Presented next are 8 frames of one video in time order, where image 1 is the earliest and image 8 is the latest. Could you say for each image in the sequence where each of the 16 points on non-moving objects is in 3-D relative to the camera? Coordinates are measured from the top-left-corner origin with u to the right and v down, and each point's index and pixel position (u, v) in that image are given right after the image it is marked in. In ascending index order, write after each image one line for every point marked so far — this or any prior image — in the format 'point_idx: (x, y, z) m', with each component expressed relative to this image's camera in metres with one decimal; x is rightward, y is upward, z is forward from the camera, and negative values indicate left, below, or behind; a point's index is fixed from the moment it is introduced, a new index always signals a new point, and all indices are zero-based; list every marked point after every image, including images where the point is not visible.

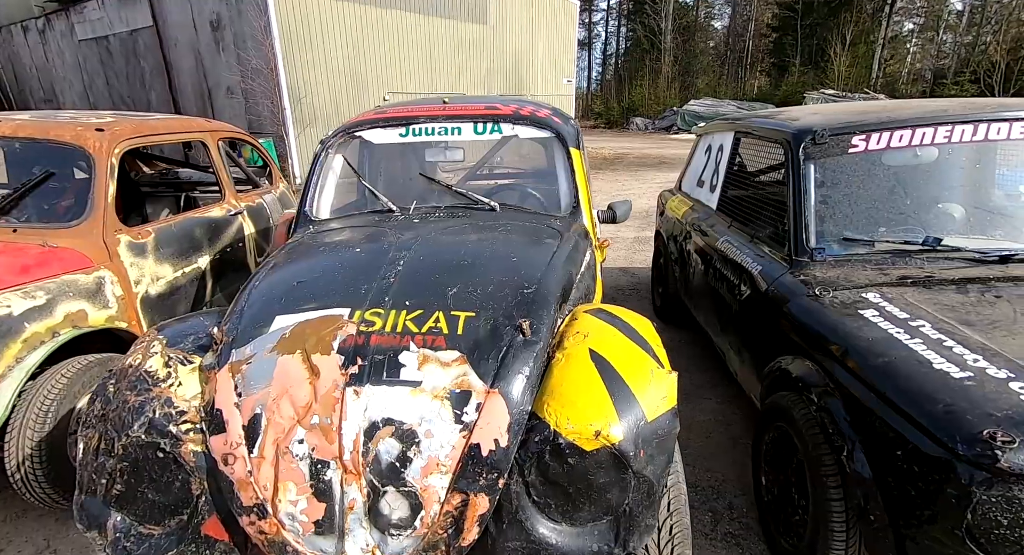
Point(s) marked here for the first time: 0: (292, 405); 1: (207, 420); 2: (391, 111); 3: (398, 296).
0: (-0.6, -0.4, +1.5) m
1: (-0.9, -0.4, +1.5) m
2: (-0.6, +0.9, +2.9) m
3: (-0.4, -0.1, +1.7) m
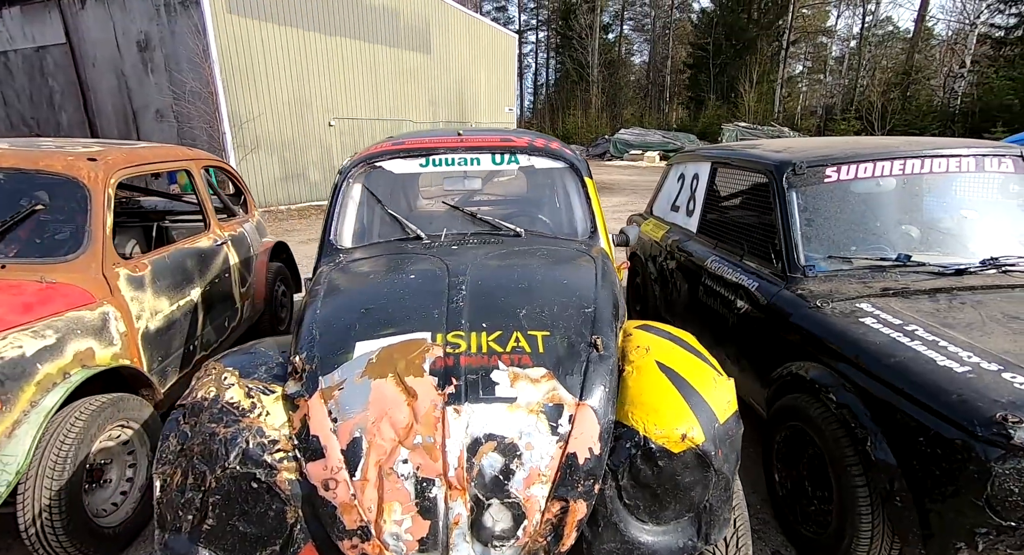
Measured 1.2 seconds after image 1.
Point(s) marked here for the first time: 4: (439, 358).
0: (-0.4, -0.4, +1.5) m
1: (-0.6, -0.5, +1.5) m
2: (-0.6, +0.8, +3.0) m
3: (-0.1, -0.1, +1.8) m
4: (-0.2, -0.3, +1.7) m
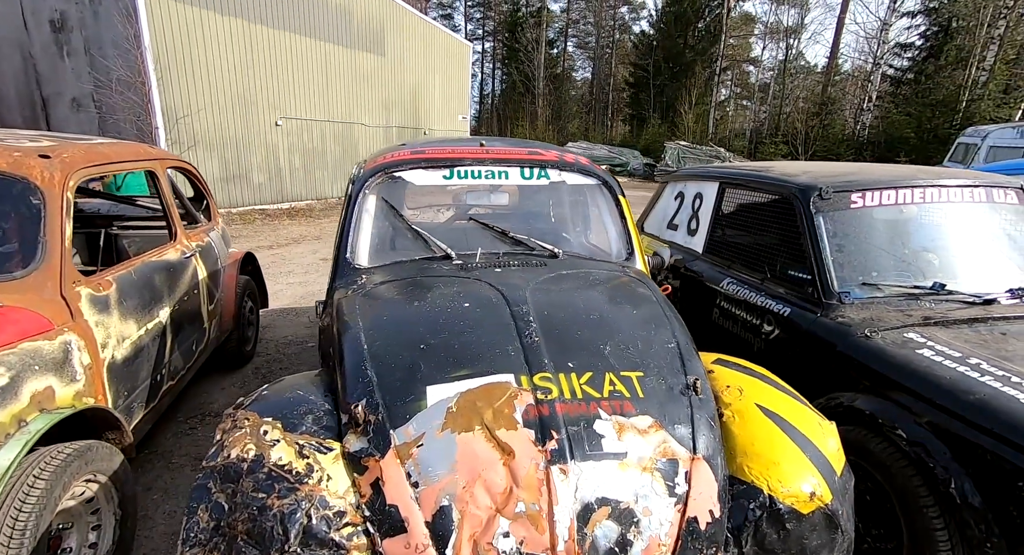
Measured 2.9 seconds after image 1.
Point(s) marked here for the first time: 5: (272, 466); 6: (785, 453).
0: (-0.1, -0.5, +1.3) m
1: (-0.3, -0.6, +1.3) m
2: (-0.4, +0.7, +2.7) m
3: (+0.1, -0.2, +1.6) m
4: (+0.1, -0.4, +1.4) m
5: (-0.6, -0.5, +1.3) m
6: (+0.8, -0.5, +1.5) m
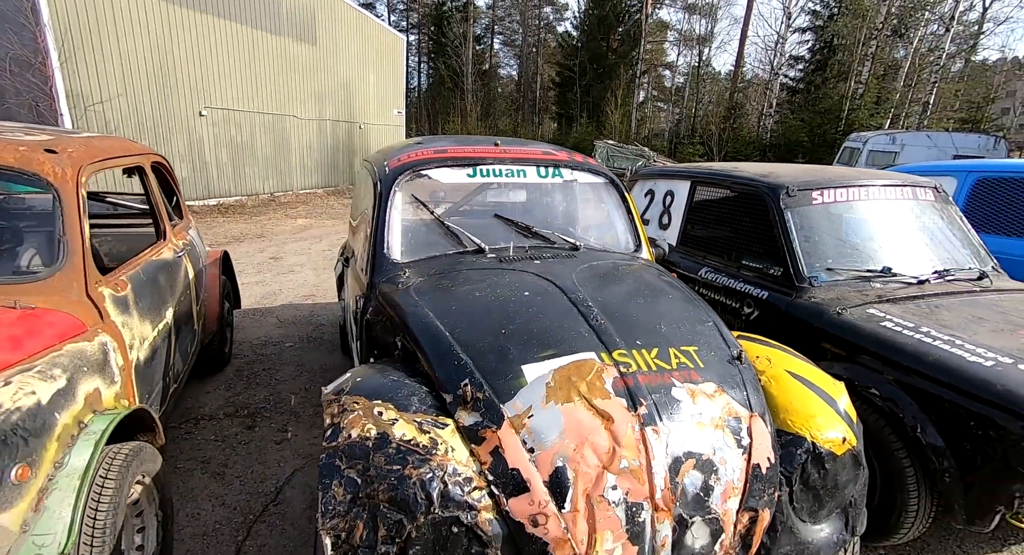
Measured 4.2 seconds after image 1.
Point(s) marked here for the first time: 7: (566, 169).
0: (+0.2, -0.5, +1.5) m
1: (0.0, -0.6, +1.4) m
2: (-0.3, +0.7, +2.8) m
3: (+0.4, -0.2, +1.8) m
4: (+0.3, -0.3, +1.6) m
5: (-0.3, -0.5, +1.4) m
6: (+1.1, -0.5, +1.8) m
7: (+0.3, +0.6, +2.9) m
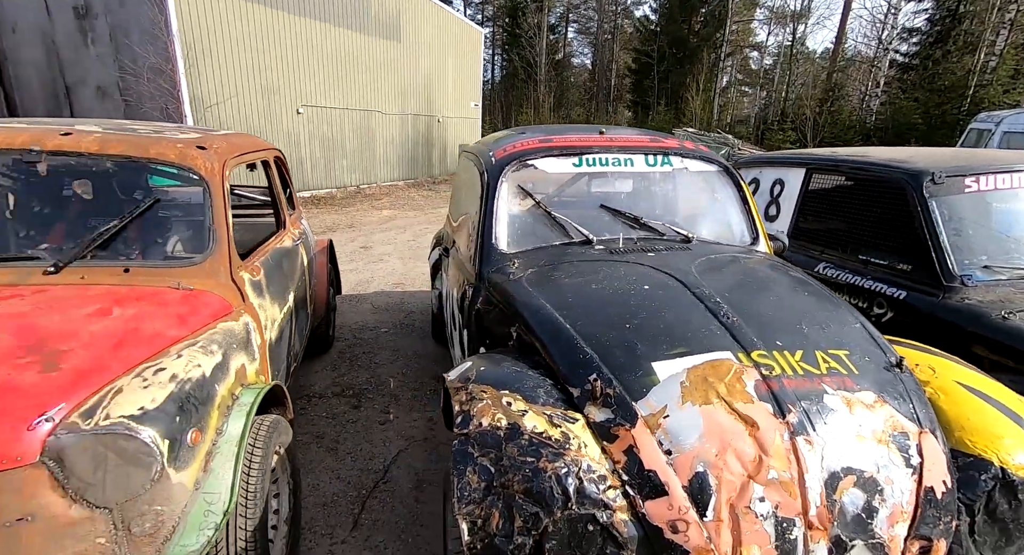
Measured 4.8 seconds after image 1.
0: (+0.6, -0.5, +1.4) m
1: (+0.3, -0.5, +1.4) m
2: (+0.2, +0.7, +2.8) m
3: (+0.8, -0.2, +1.7) m
4: (+0.7, -0.3, +1.5) m
5: (+0.1, -0.4, +1.4) m
6: (+1.5, -0.4, +1.6) m
7: (+0.9, +0.7, +2.8) m
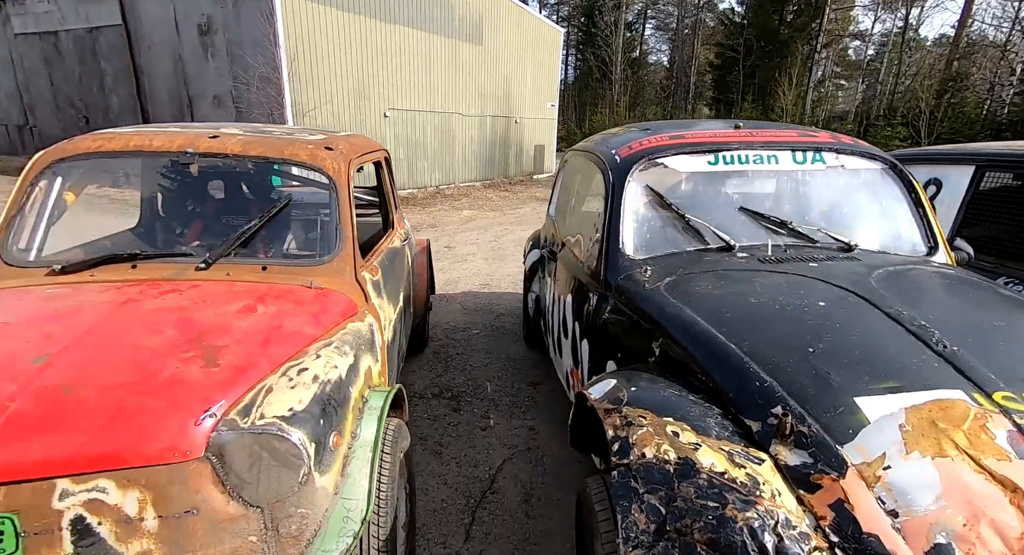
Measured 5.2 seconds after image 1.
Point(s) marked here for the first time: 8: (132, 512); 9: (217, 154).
0: (+1.0, -0.5, +1.1) m
1: (+0.7, -0.6, +1.1) m
2: (+0.9, +0.7, +2.6) m
3: (+1.3, -0.3, +1.4) m
4: (+1.1, -0.4, +1.2) m
5: (+0.5, -0.5, +1.2) m
6: (+1.9, -0.5, +1.2) m
7: (+1.5, +0.6, +2.5) m
8: (-1.1, -0.7, +1.4) m
9: (-1.6, +0.7, +2.7) m
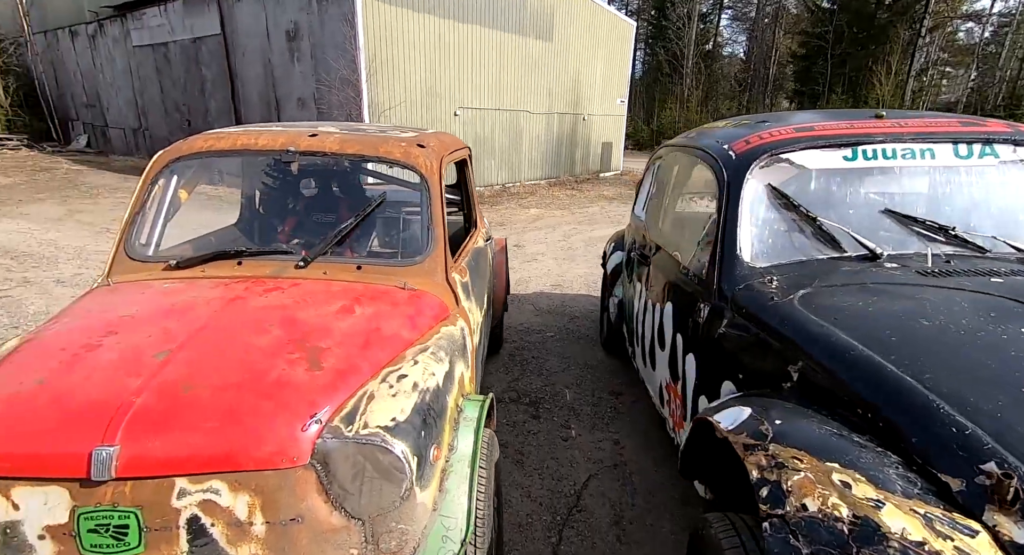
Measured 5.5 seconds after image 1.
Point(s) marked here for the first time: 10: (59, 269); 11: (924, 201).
0: (+1.3, -0.6, +0.8) m
1: (+1.0, -0.6, +0.9) m
2: (+1.4, +0.6, +2.3) m
3: (+1.6, -0.3, +1.1) m
4: (+1.4, -0.4, +0.9) m
5: (+0.8, -0.5, +1.0) m
6: (+2.1, -0.6, +0.8) m
7: (+2.0, +0.5, +2.1) m
8: (-0.8, -0.7, +1.4) m
9: (-1.0, +0.7, +2.7) m
10: (-7.8, +0.2, +8.7) m
11: (+1.7, +0.3, +2.2) m
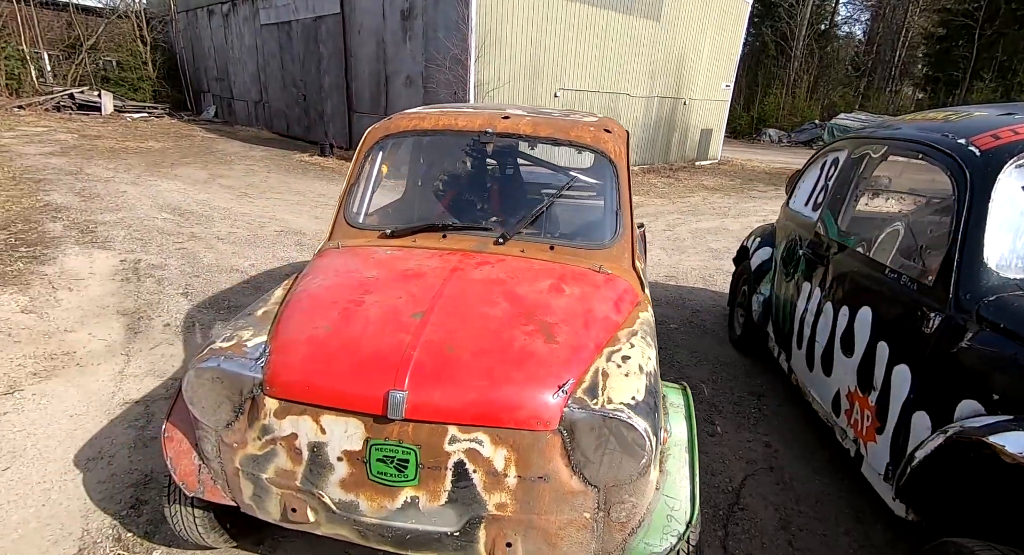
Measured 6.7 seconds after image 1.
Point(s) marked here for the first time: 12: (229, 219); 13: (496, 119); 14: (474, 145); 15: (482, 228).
0: (+1.9, -0.7, +0.7) m
1: (+1.6, -0.7, +0.8) m
2: (+2.3, +0.6, +2.0) m
3: (+2.2, -0.4, +0.8) m
4: (+2.0, -0.5, +0.7) m
5: (+1.4, -0.6, +0.9) m
6: (+2.7, -0.8, +0.5) m
7: (+2.9, +0.4, +1.8) m
8: (0.0, -0.6, +1.6) m
9: (0.0, +0.8, +2.9) m
10: (-5.6, +1.0, +9.9) m
11: (+2.6, +0.2, +1.9) m
12: (-5.6, +1.2, +10.4) m
13: (-0.1, +0.9, +3.0) m
14: (-0.2, +0.7, +2.9) m
15: (-0.2, +0.3, +2.7) m
